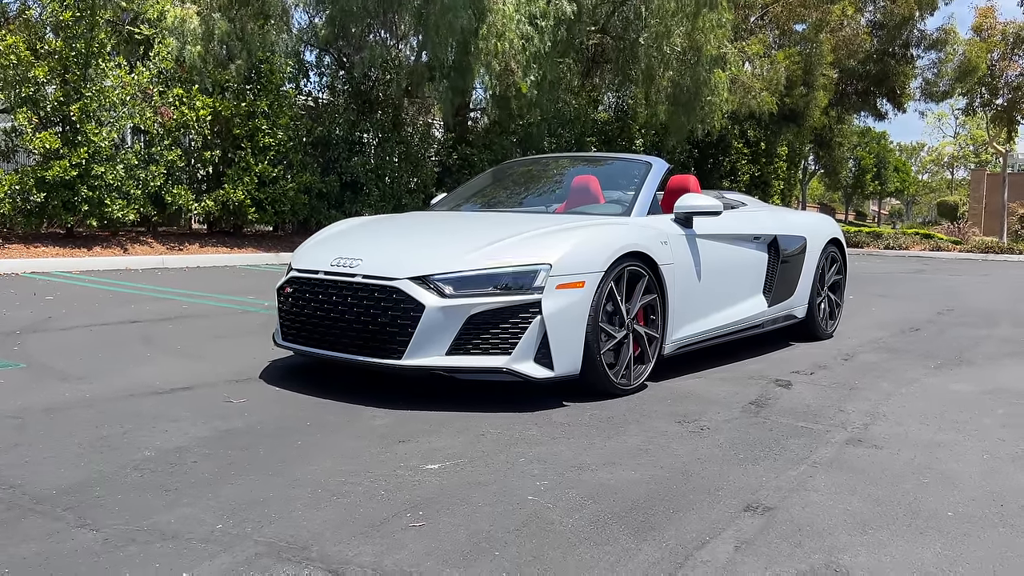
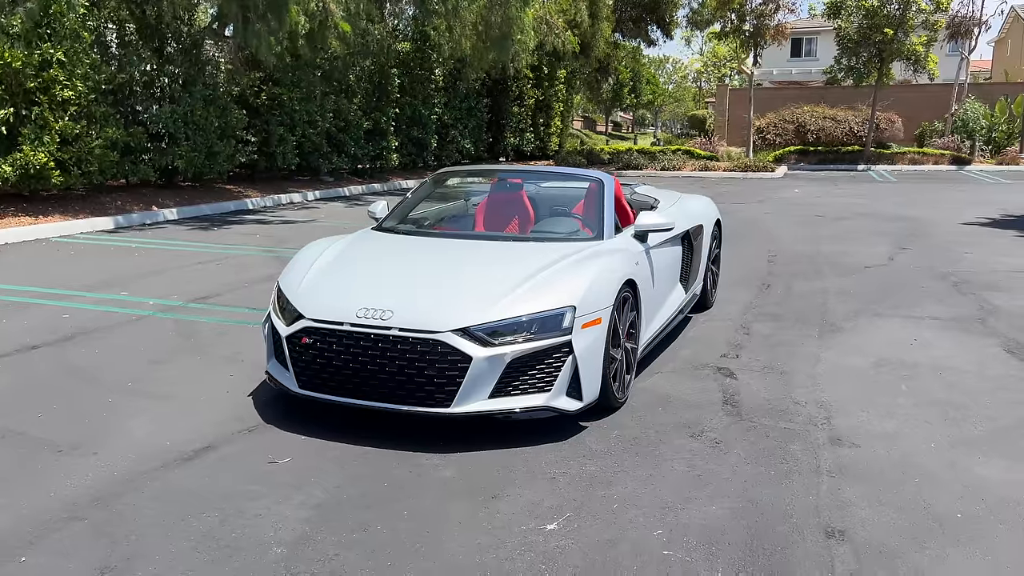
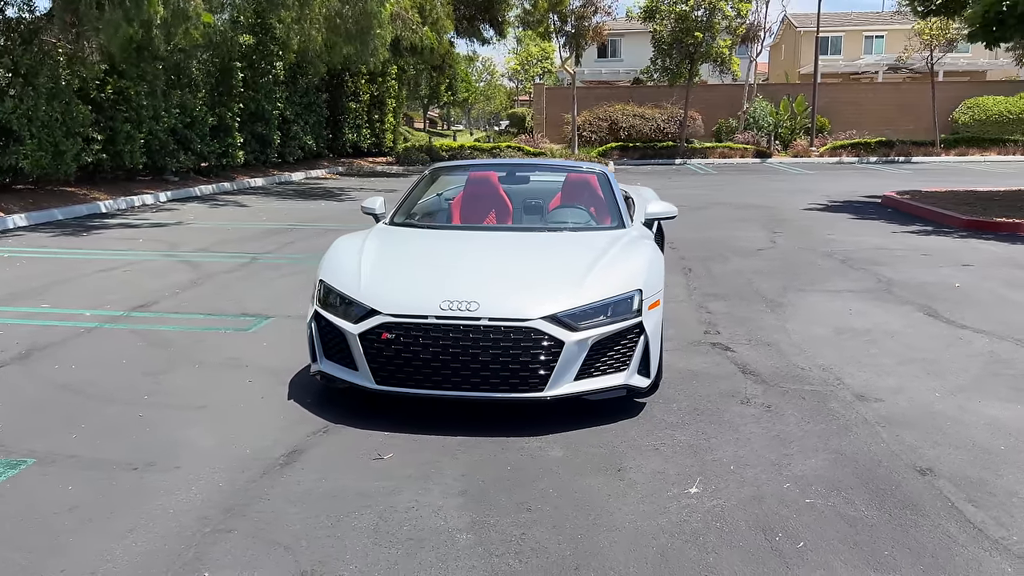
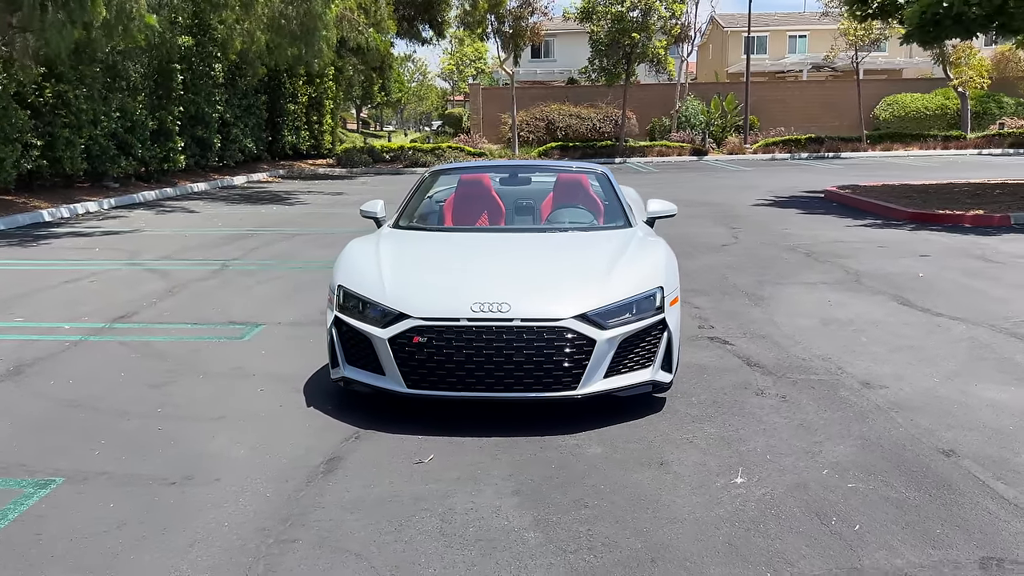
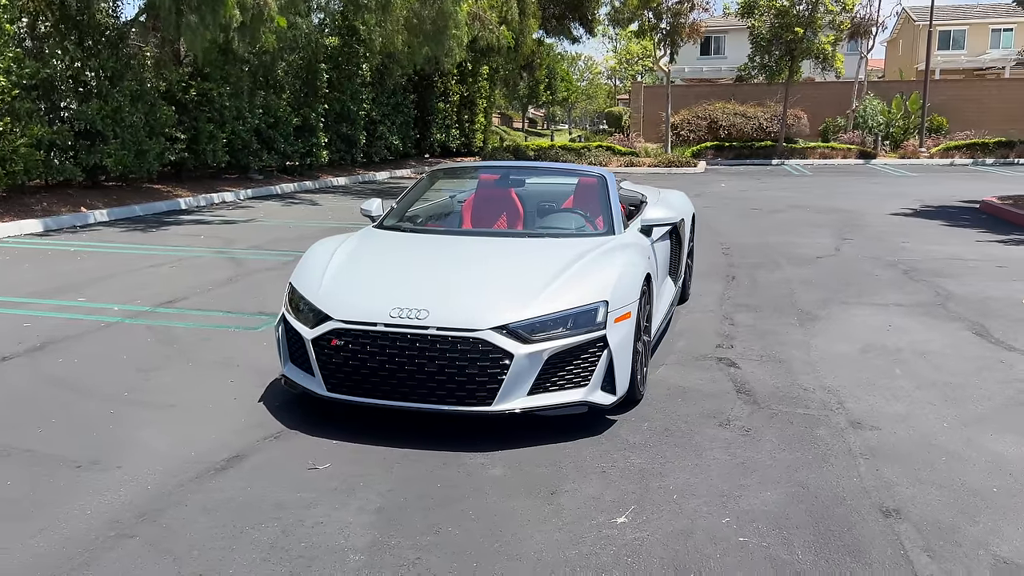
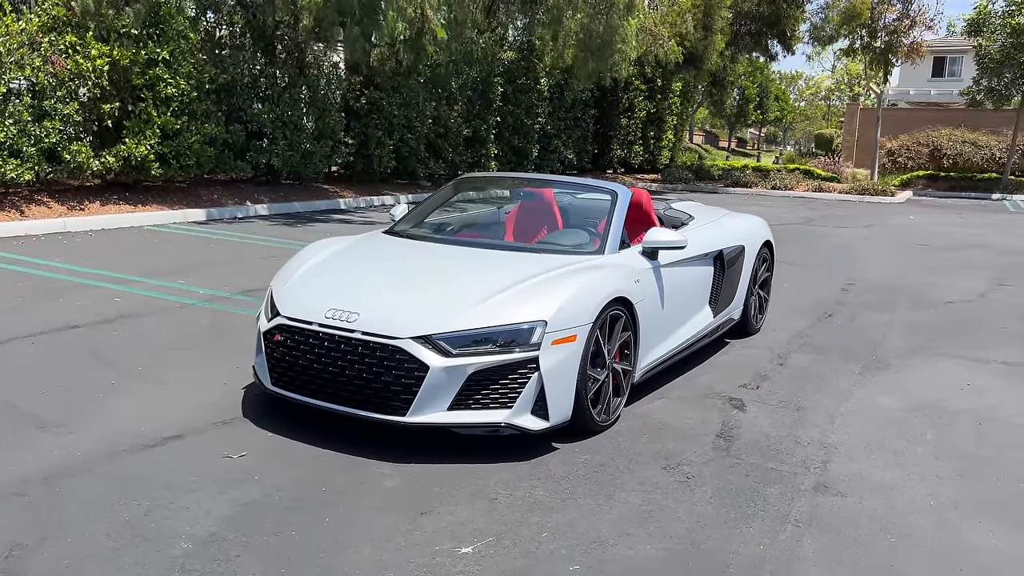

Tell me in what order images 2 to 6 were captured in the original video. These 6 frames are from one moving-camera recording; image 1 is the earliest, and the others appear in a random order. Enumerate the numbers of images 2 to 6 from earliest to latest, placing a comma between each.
6, 2, 5, 3, 4
